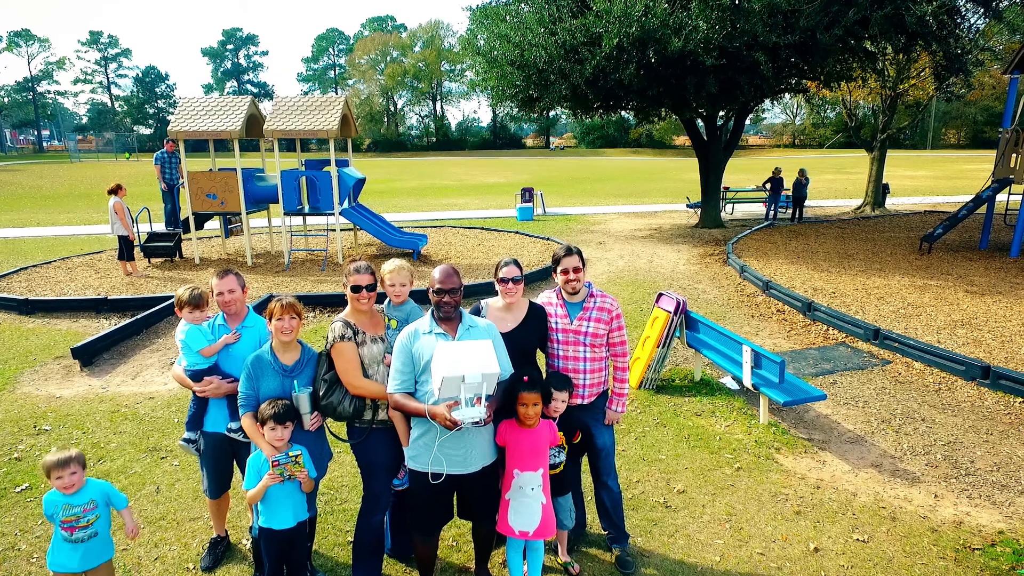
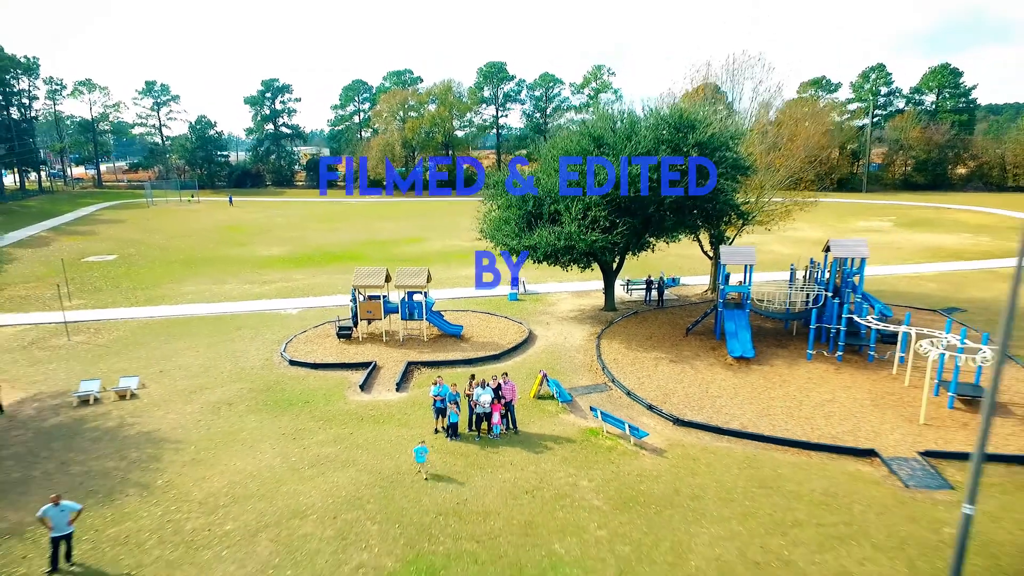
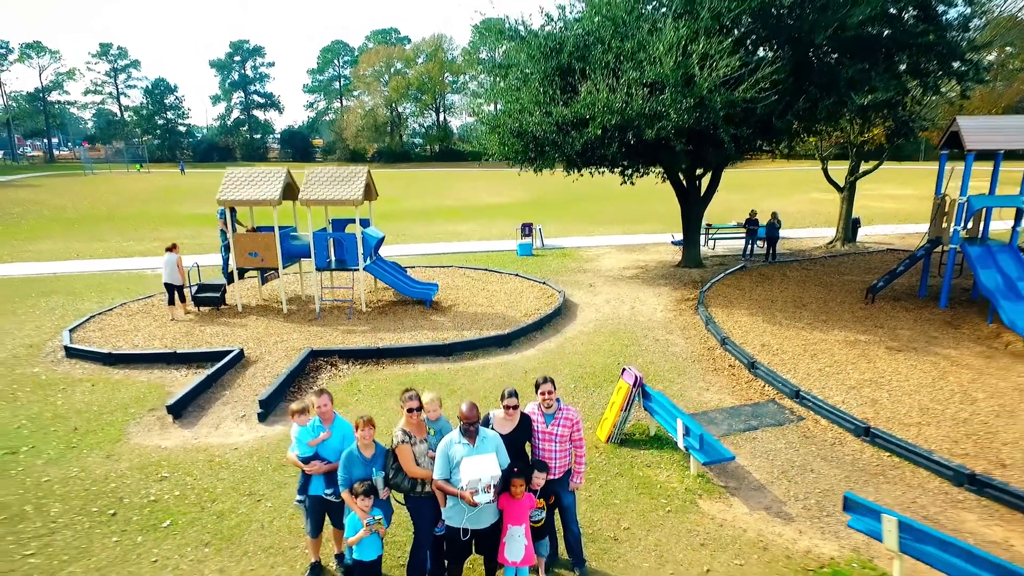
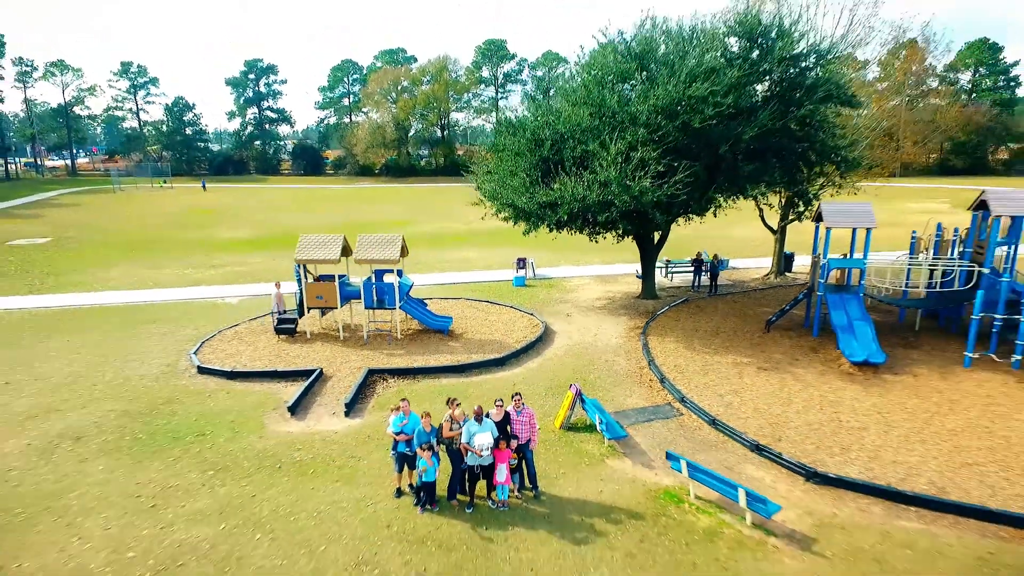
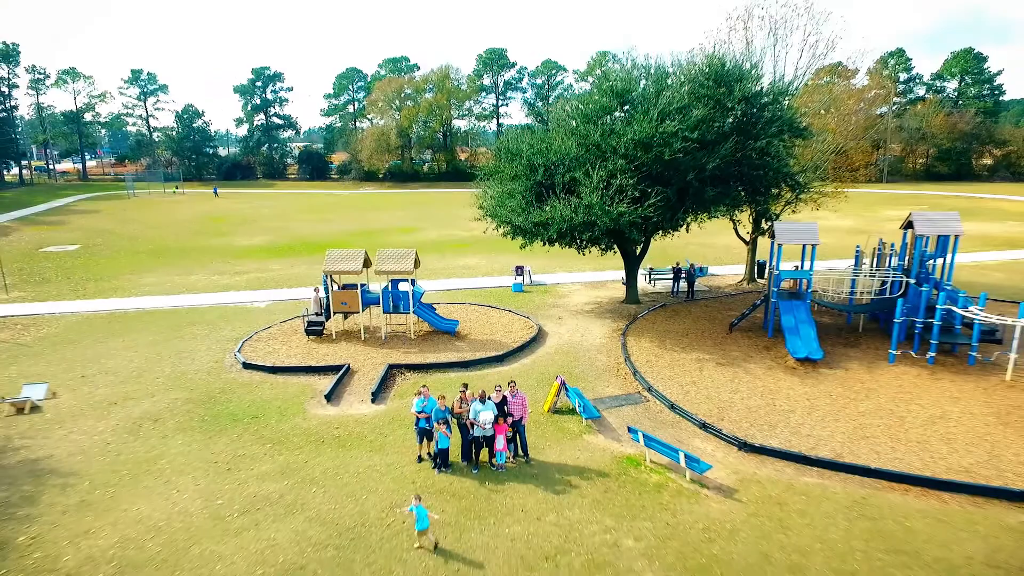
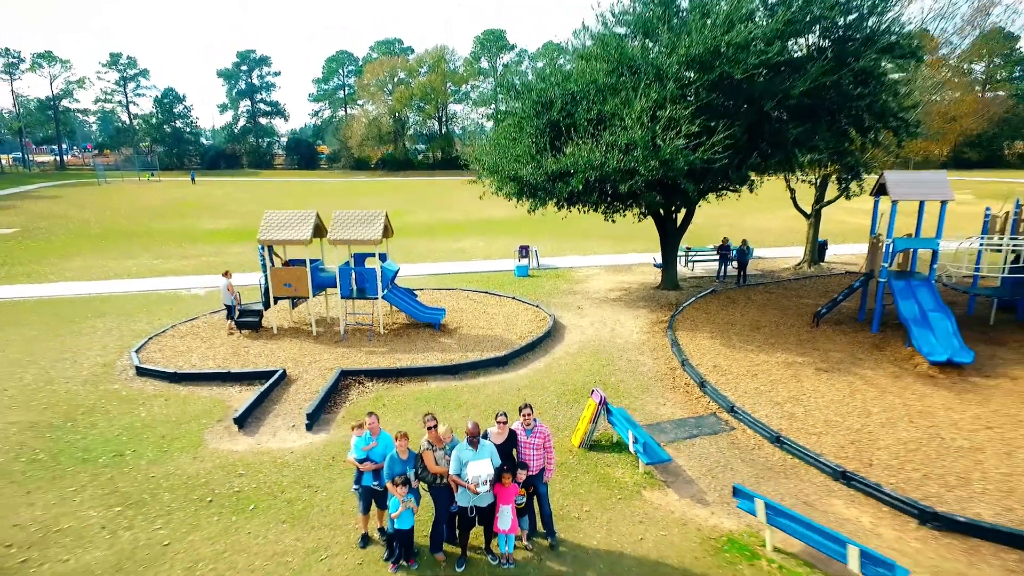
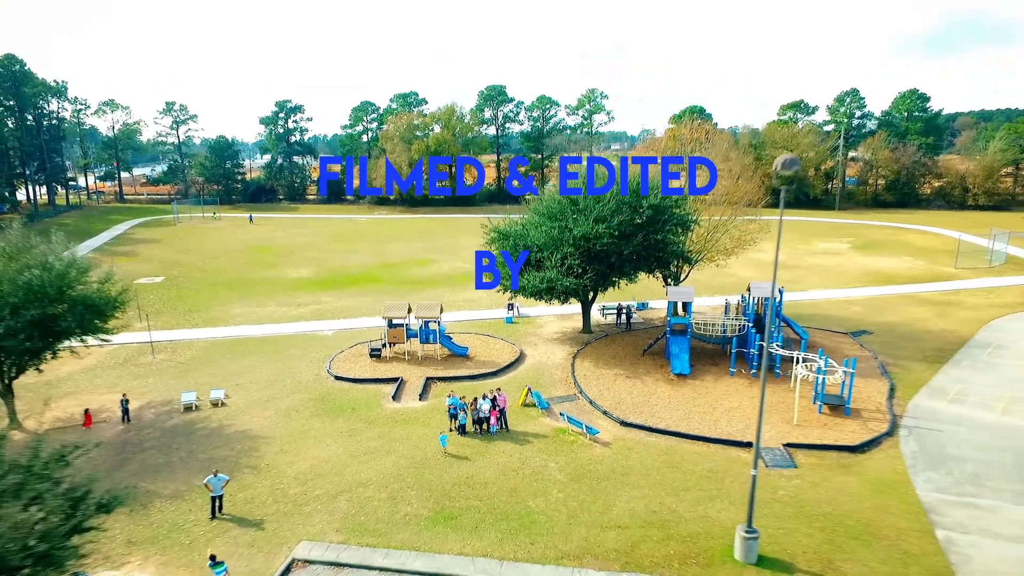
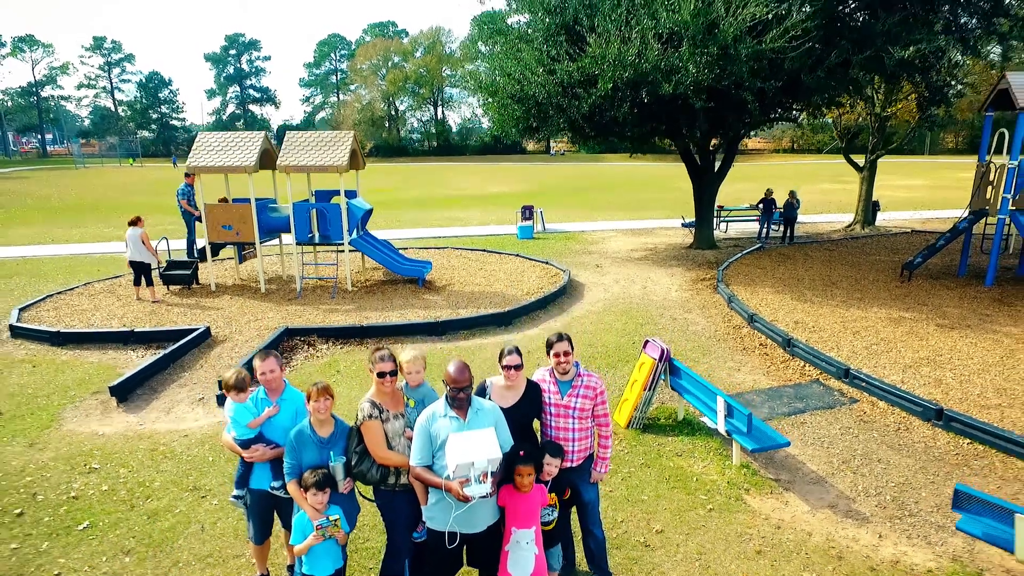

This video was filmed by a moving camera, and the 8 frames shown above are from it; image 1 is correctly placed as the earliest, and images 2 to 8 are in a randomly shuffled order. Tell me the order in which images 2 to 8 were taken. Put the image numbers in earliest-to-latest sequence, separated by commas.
8, 3, 6, 4, 5, 2, 7
